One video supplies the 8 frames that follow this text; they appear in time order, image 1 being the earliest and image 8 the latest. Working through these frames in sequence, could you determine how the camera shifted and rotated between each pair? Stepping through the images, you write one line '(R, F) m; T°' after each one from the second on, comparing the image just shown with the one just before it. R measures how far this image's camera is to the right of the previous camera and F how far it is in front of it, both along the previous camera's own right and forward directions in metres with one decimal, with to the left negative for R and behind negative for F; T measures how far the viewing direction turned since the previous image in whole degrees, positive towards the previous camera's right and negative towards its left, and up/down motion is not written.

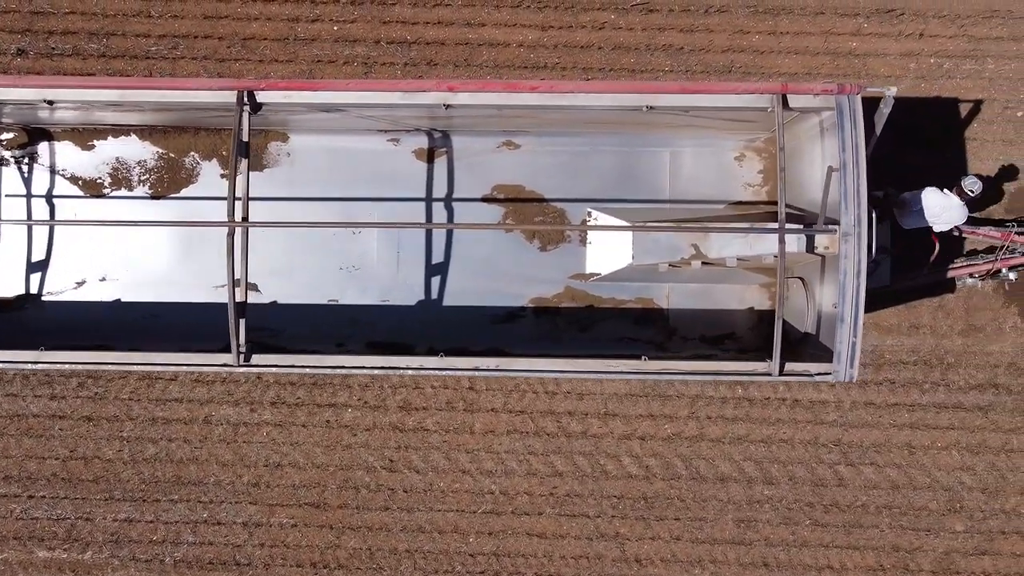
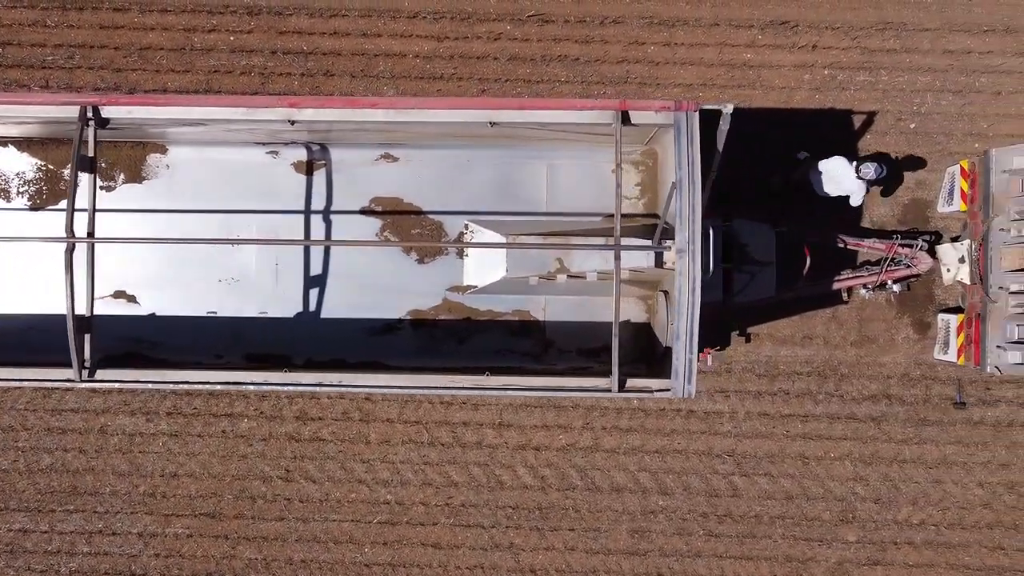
(+0.7, 0.0) m; 0°
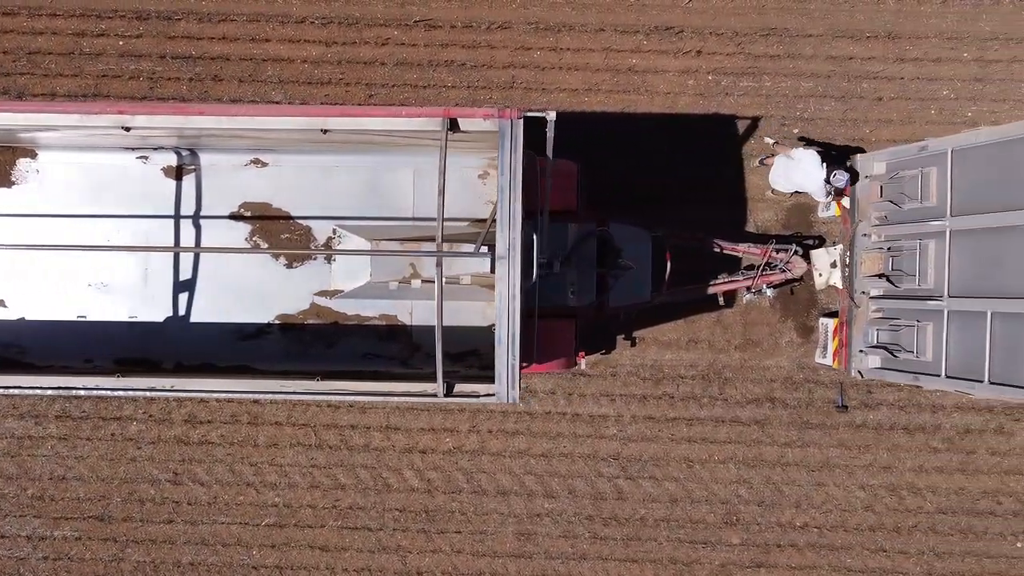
(+0.7, 0.0) m; 0°
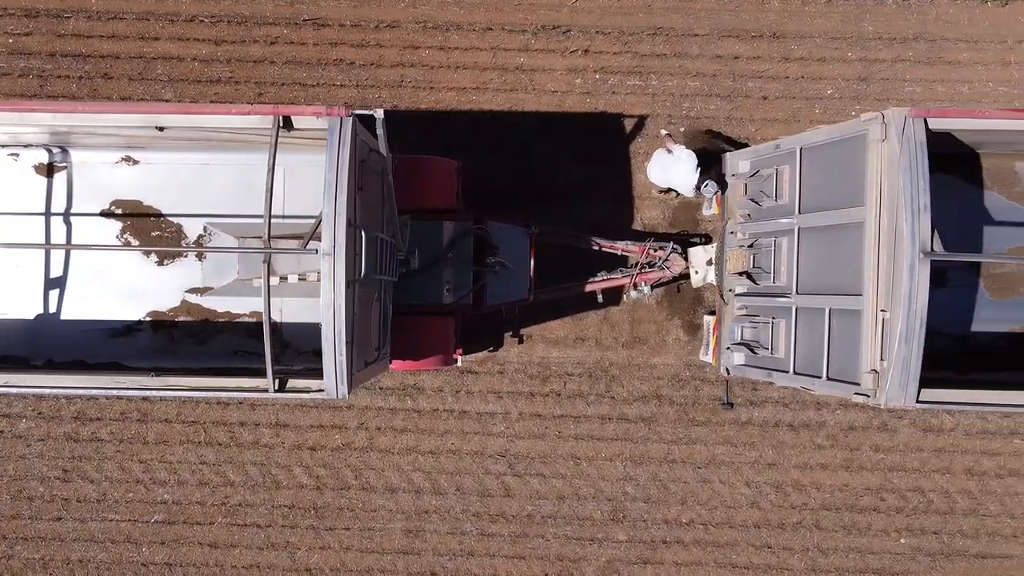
(+0.7, 0.0) m; 0°
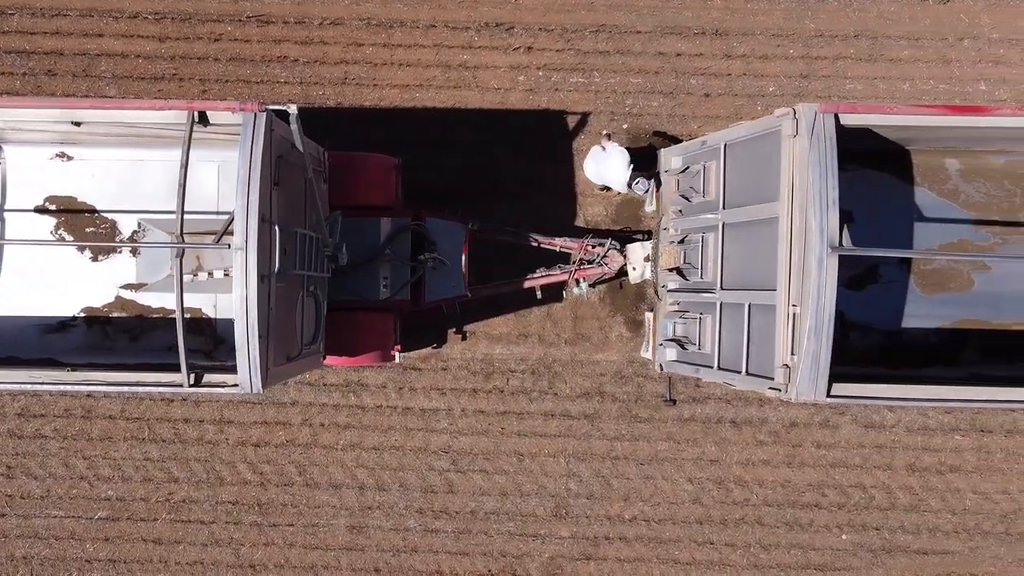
(+0.4, 0.0) m; 0°
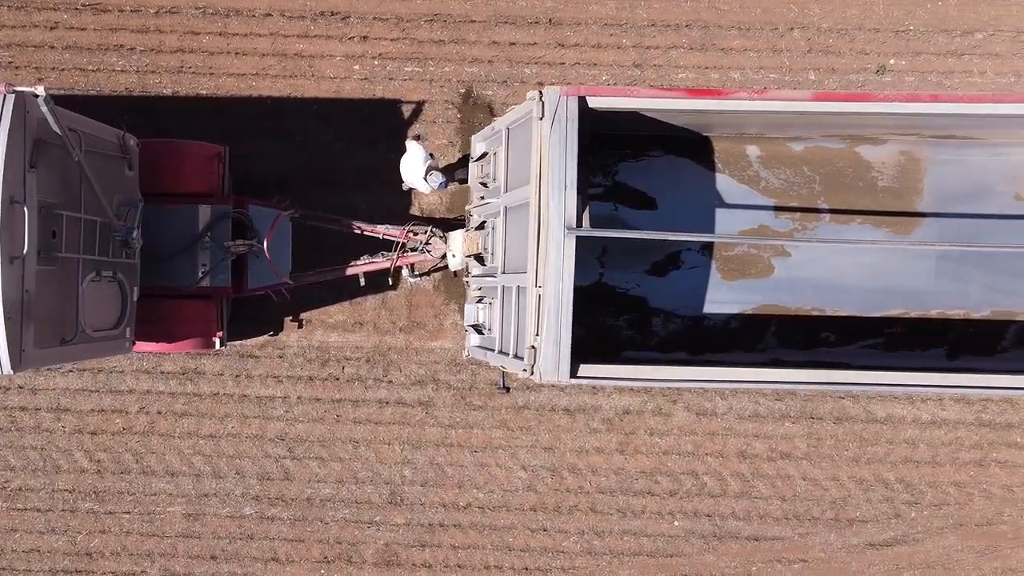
(+1.0, 0.0) m; 0°
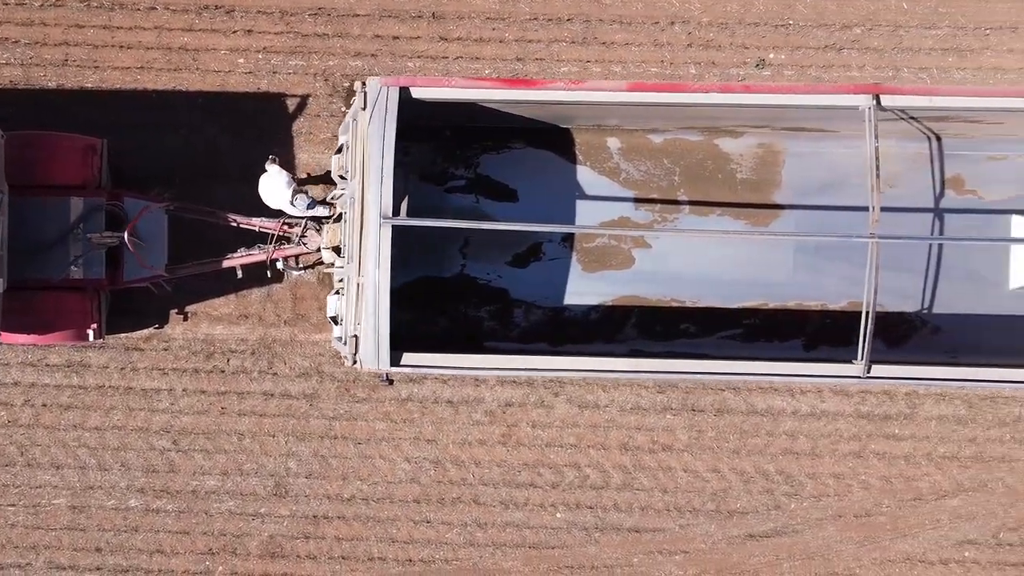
(+0.7, 0.0) m; 0°
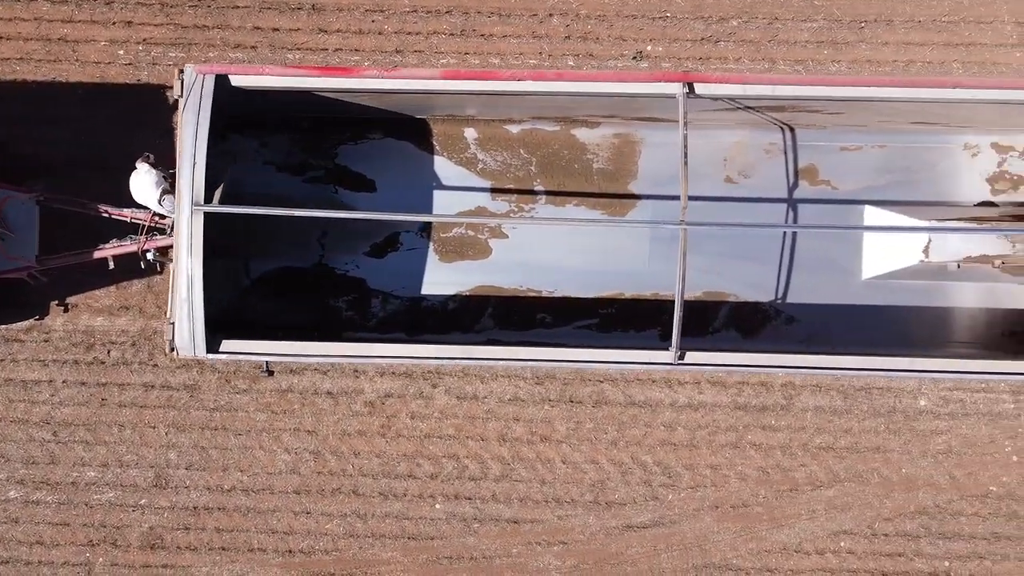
(+0.8, 0.0) m; 0°
